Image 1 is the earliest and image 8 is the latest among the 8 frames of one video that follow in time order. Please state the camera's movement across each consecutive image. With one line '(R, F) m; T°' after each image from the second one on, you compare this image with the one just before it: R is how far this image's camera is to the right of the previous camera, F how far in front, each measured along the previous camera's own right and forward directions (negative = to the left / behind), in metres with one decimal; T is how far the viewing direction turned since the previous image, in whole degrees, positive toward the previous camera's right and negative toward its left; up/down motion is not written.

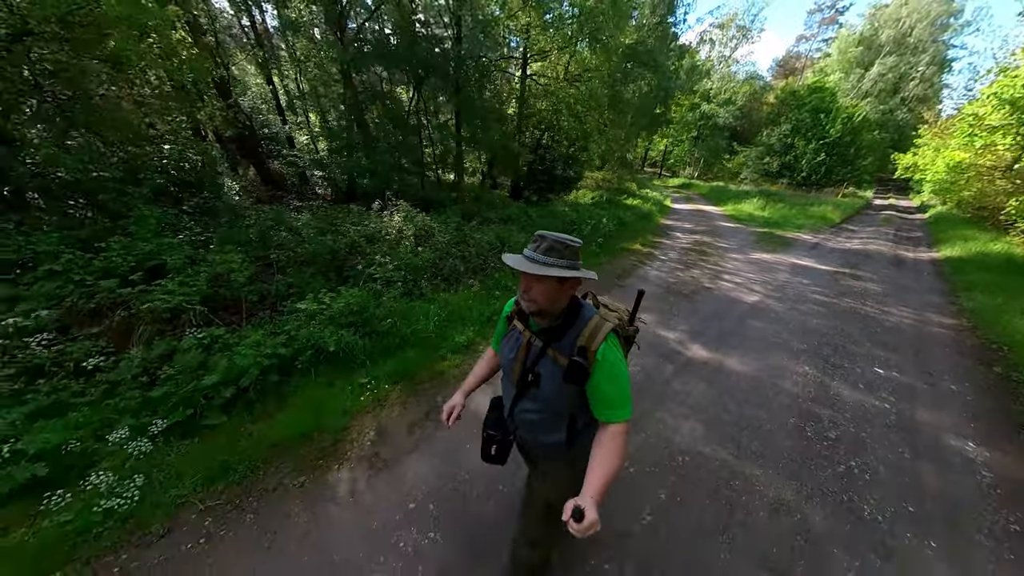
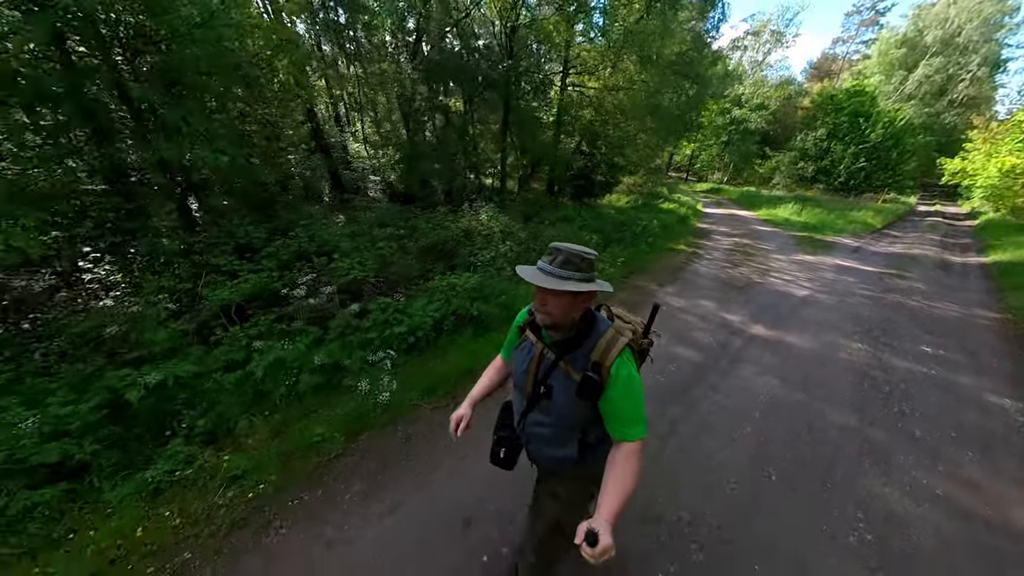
(-1.6, -1.3) m; -3°
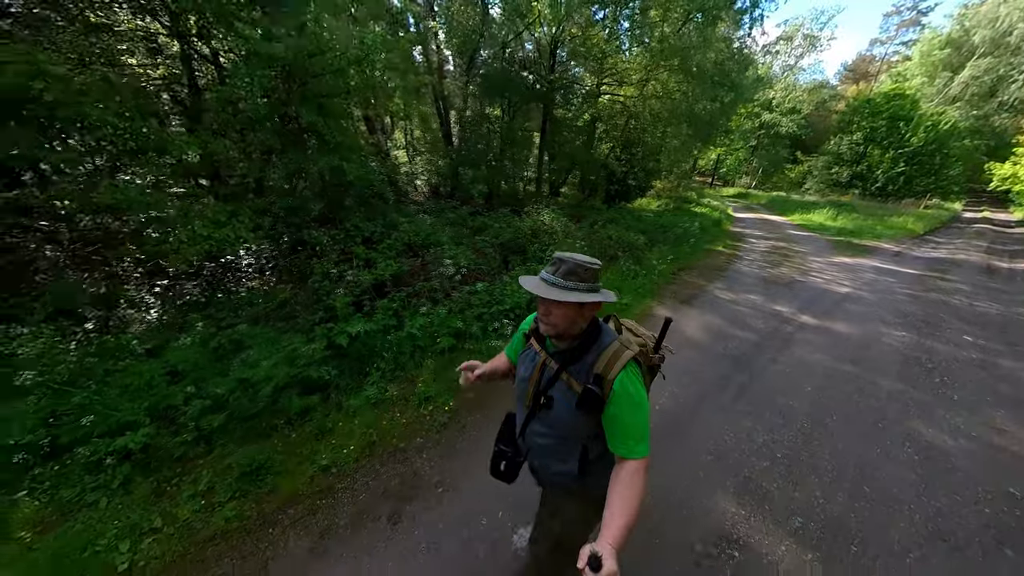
(-1.5, -1.1) m; -3°
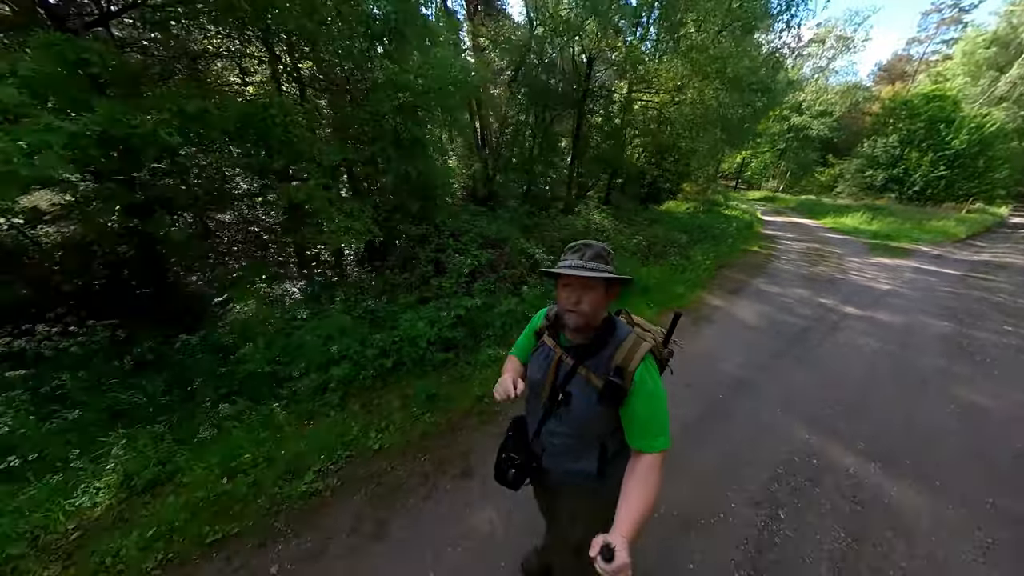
(-1.4, -1.0) m; -3°
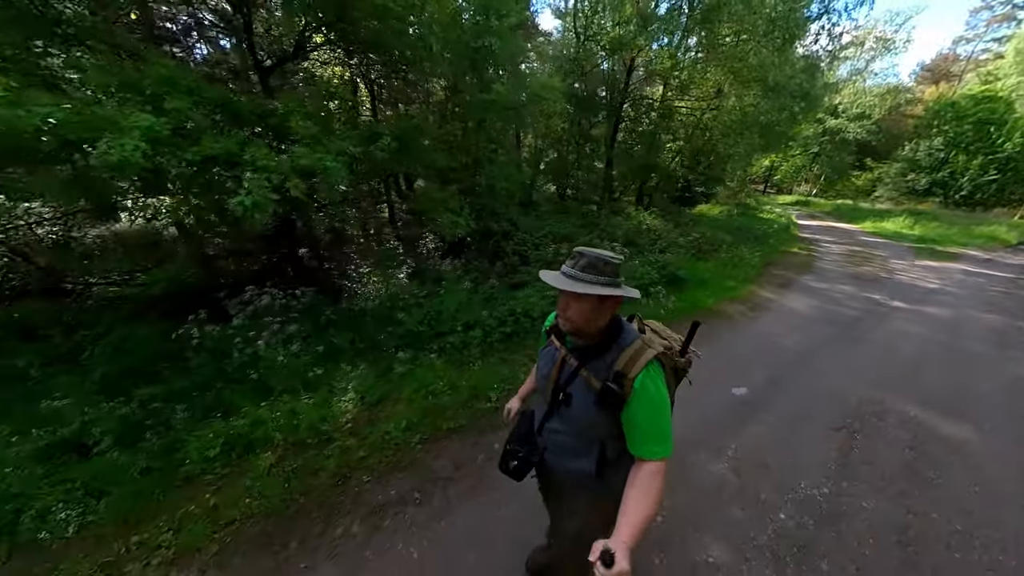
(-1.6, -1.1) m; -3°
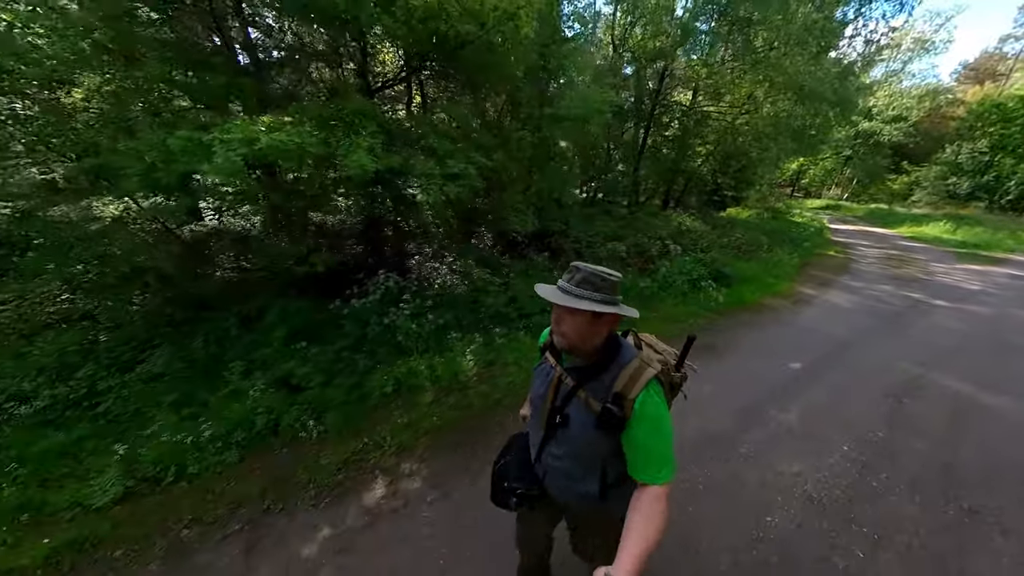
(-1.4, -1.0) m; -3°
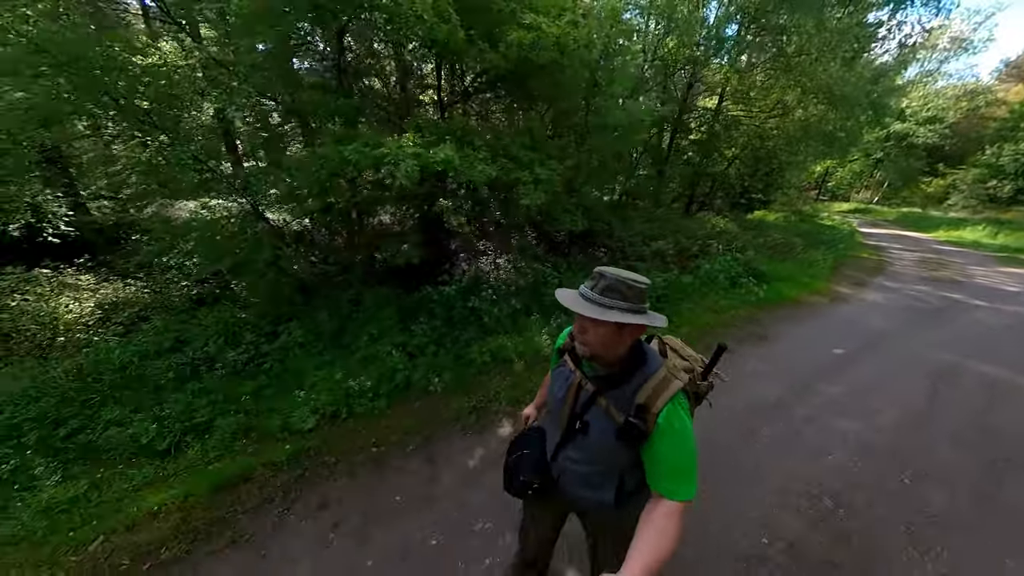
(-1.2, -0.8) m; -2°
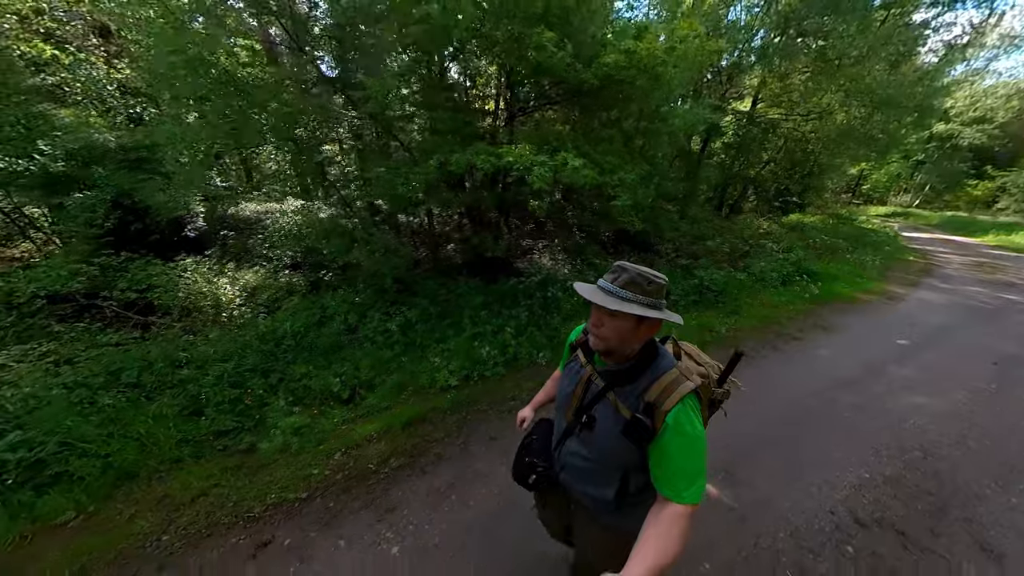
(-1.5, -0.8) m; -3°
